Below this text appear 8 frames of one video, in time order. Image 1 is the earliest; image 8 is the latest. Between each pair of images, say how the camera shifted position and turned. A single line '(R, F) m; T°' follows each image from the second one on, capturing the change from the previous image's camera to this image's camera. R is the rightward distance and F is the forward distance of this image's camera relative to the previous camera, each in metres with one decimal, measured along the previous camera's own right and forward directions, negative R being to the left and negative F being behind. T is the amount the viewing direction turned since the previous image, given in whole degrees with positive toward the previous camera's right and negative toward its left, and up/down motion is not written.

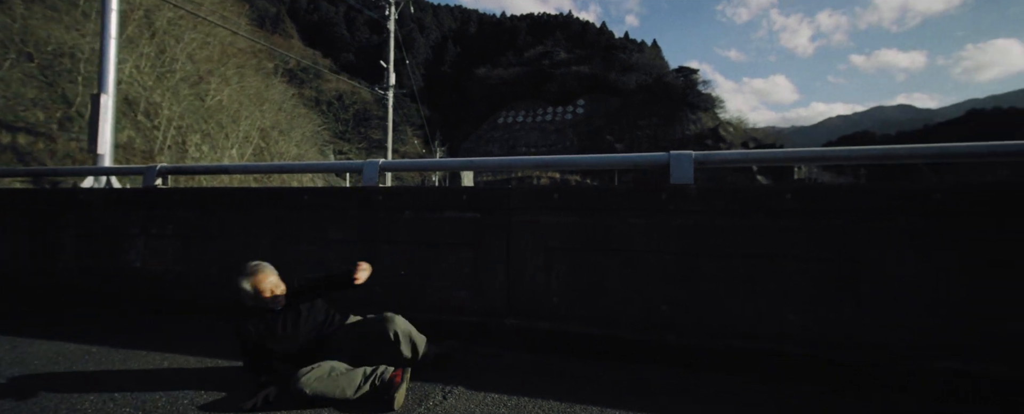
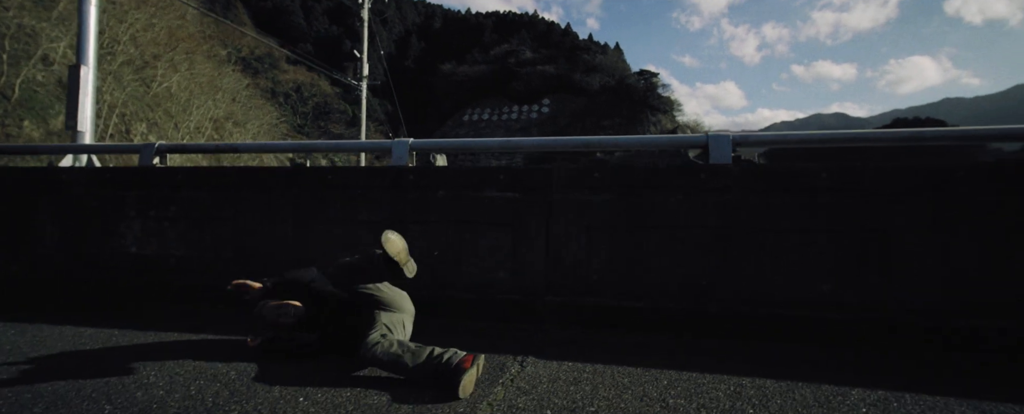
(-0.6, 0.0) m; +6°
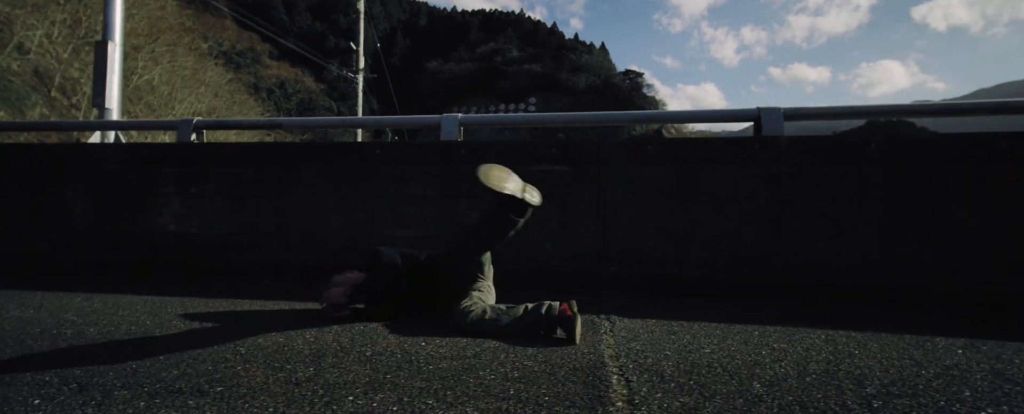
(-0.6, 0.0) m; +3°
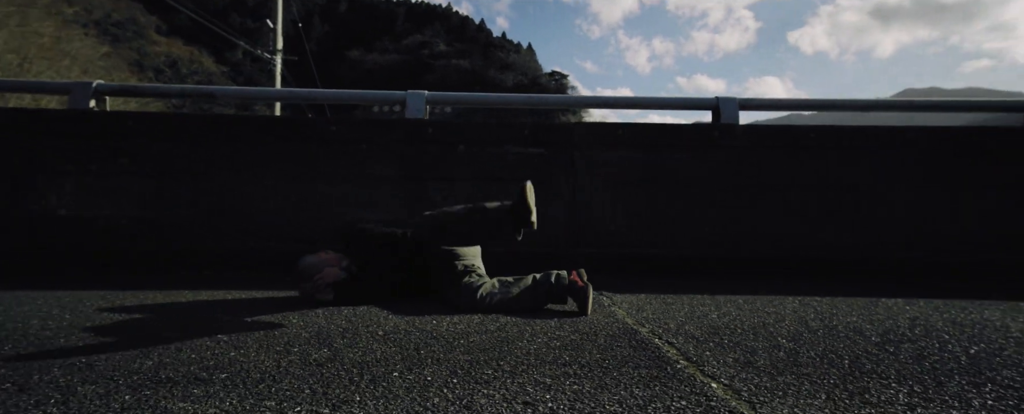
(-0.4, +0.1) m; +11°
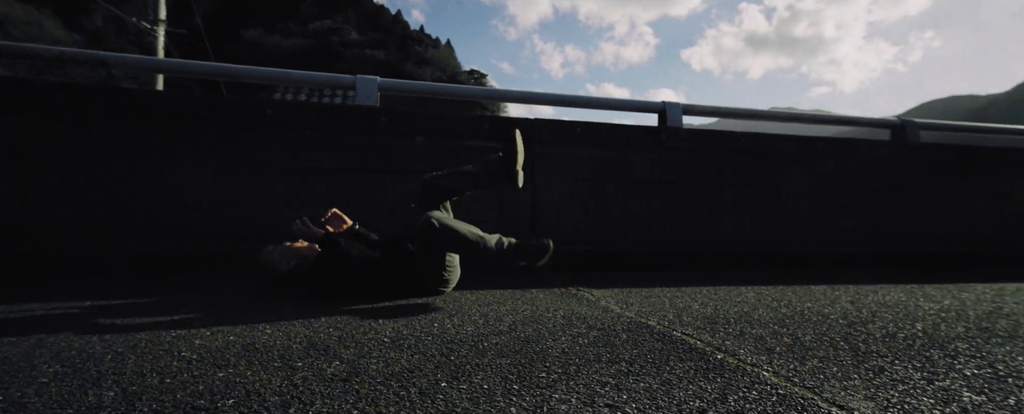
(-0.4, +0.1) m; +12°
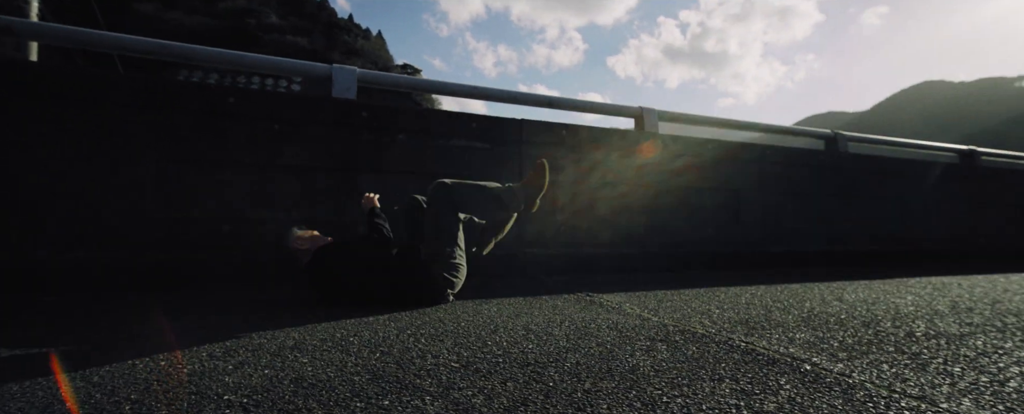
(-0.5, +0.2) m; +11°
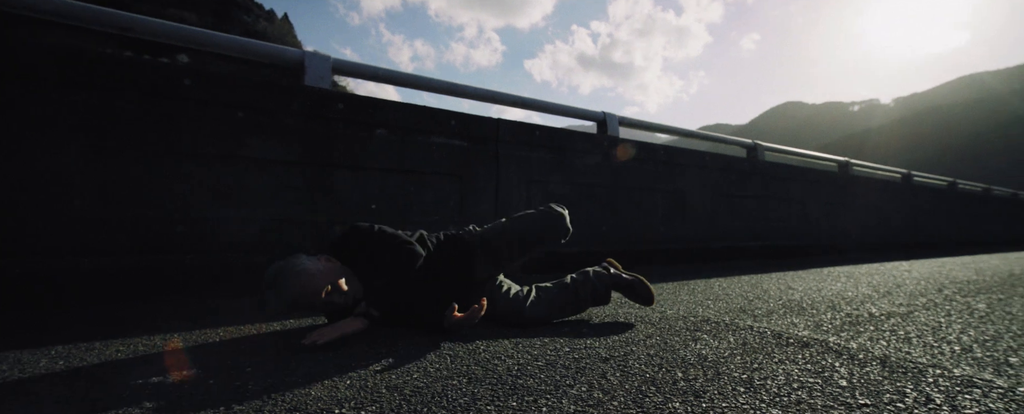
(-0.6, 0.0) m; +13°
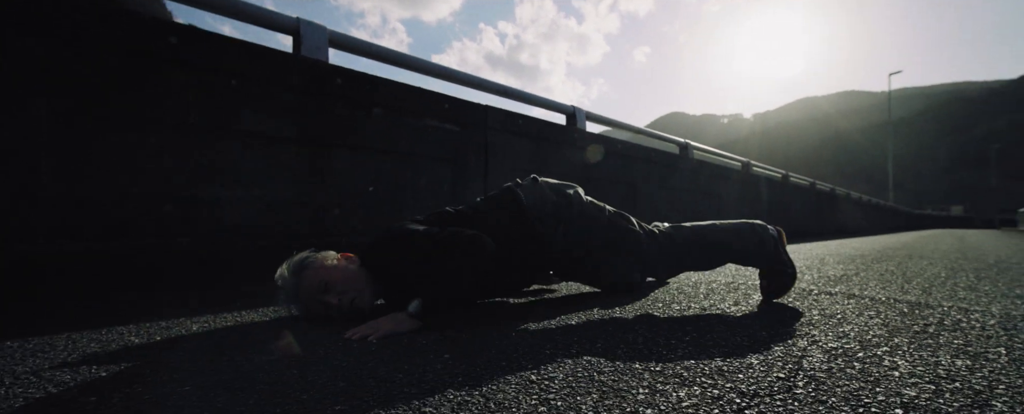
(-0.8, 0.0) m; +14°
